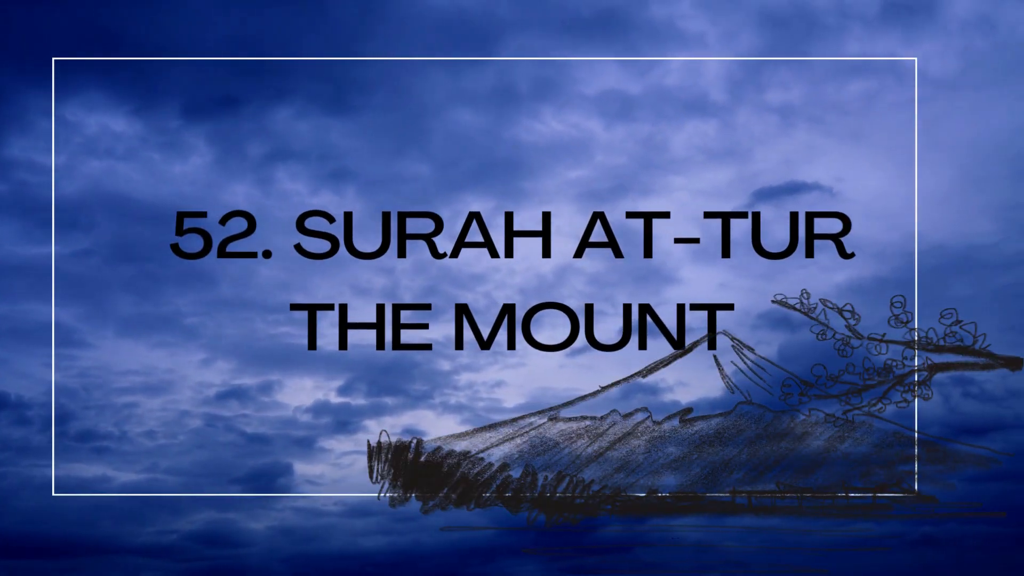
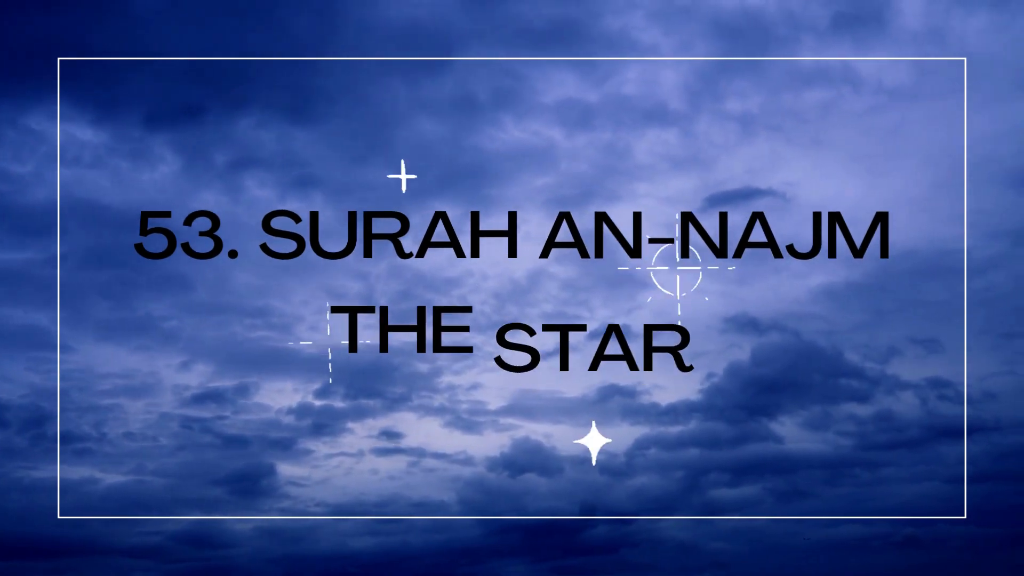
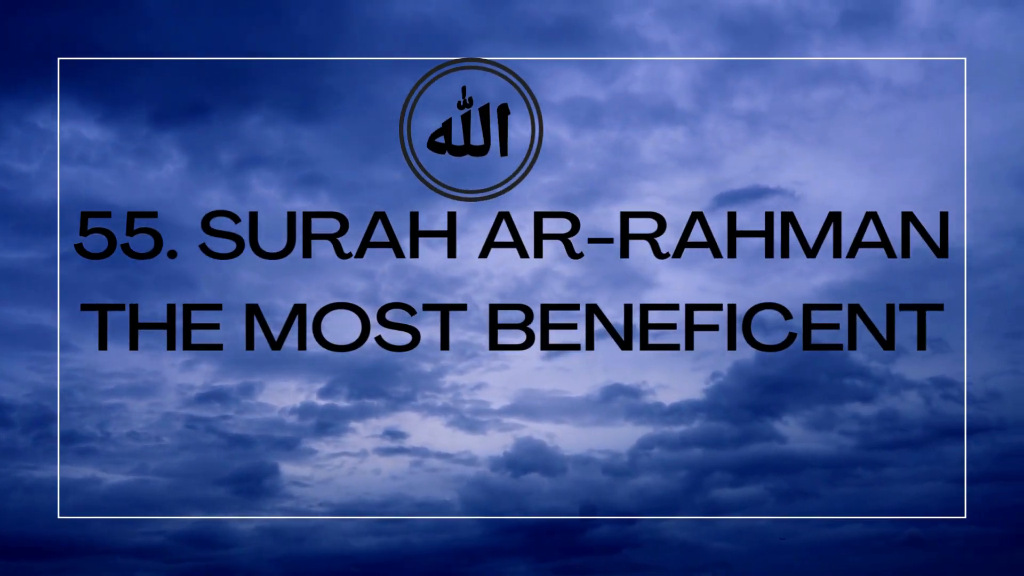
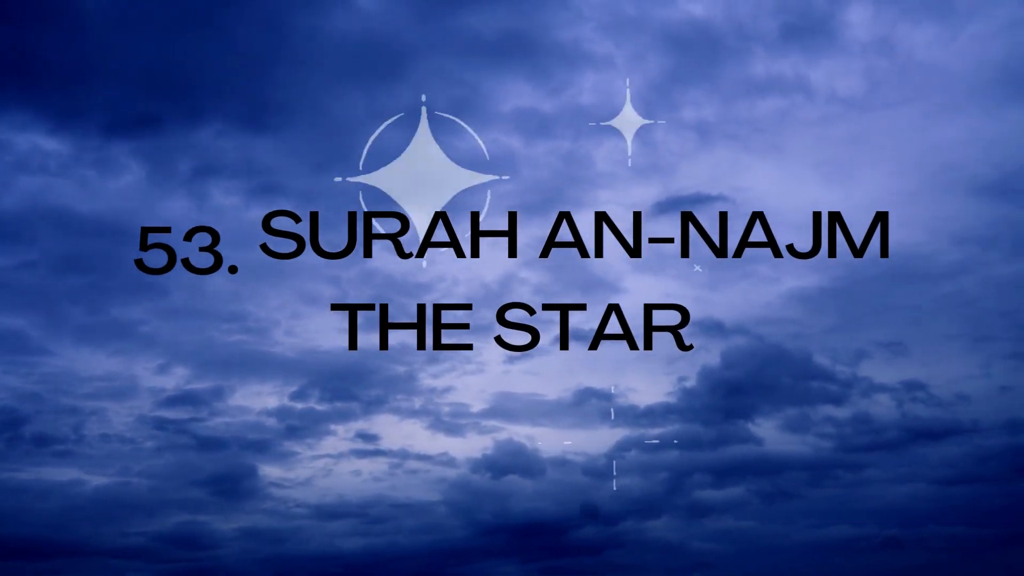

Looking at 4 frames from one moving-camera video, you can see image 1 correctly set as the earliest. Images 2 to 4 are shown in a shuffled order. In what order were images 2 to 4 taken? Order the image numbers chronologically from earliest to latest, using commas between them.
2, 4, 3
